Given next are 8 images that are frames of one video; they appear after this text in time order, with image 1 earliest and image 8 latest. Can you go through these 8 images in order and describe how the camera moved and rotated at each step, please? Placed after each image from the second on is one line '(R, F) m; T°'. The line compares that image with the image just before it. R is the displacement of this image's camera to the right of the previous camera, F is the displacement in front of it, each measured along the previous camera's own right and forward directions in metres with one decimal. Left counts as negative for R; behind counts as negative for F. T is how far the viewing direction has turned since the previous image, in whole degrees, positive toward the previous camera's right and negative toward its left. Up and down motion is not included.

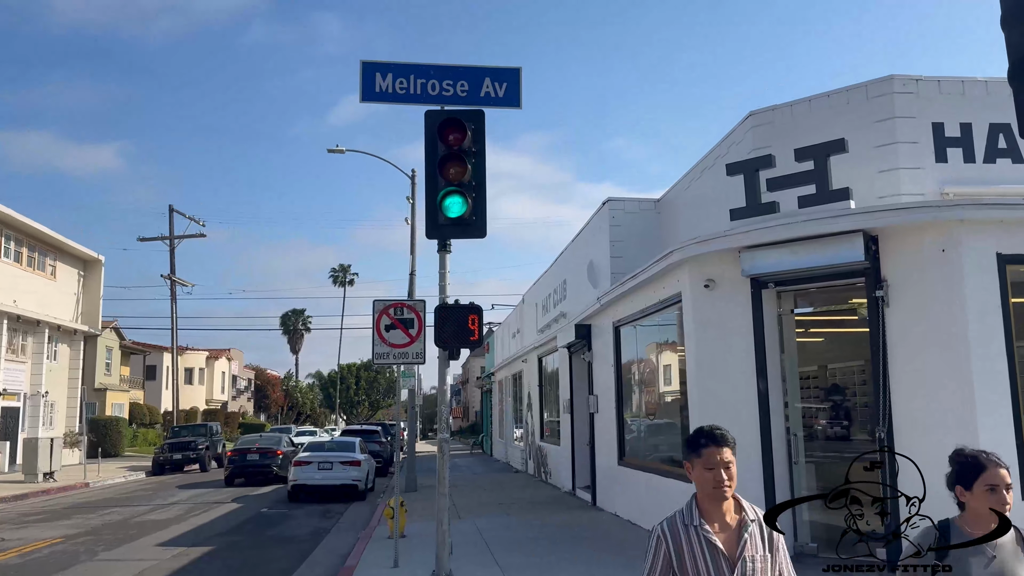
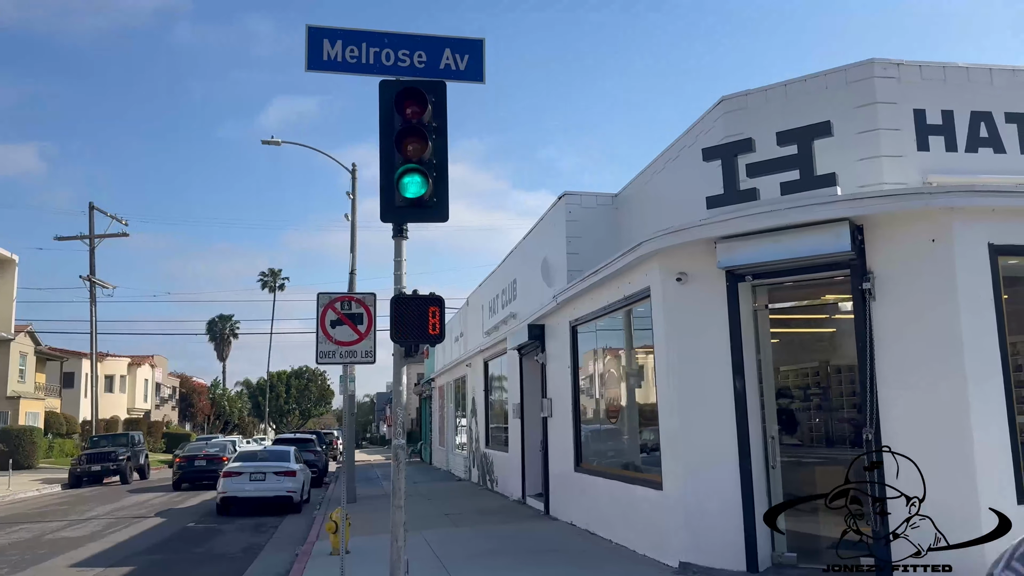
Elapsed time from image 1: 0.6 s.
(-0.2, +0.6) m; +5°
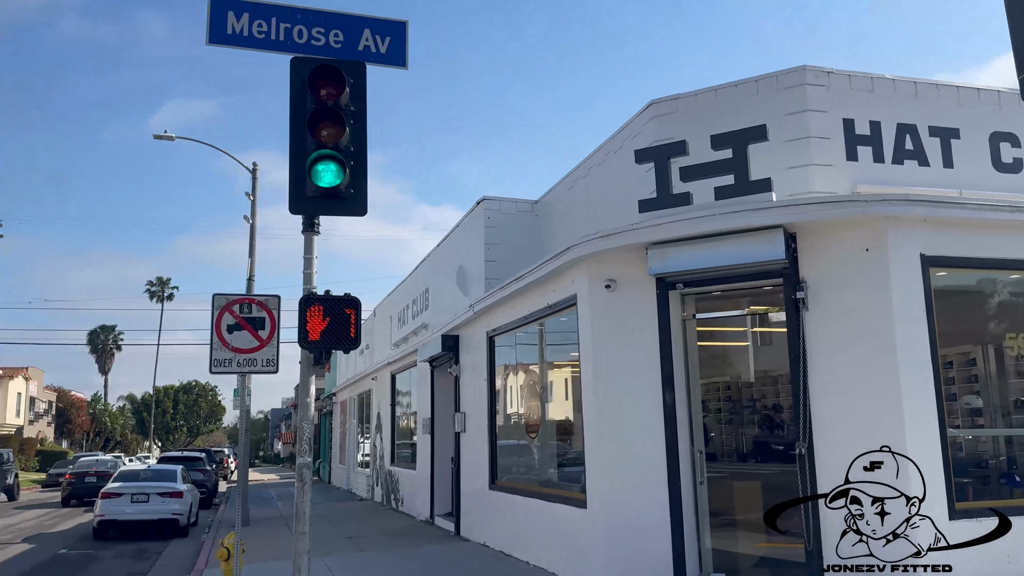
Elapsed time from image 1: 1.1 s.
(-0.1, +0.4) m; +7°
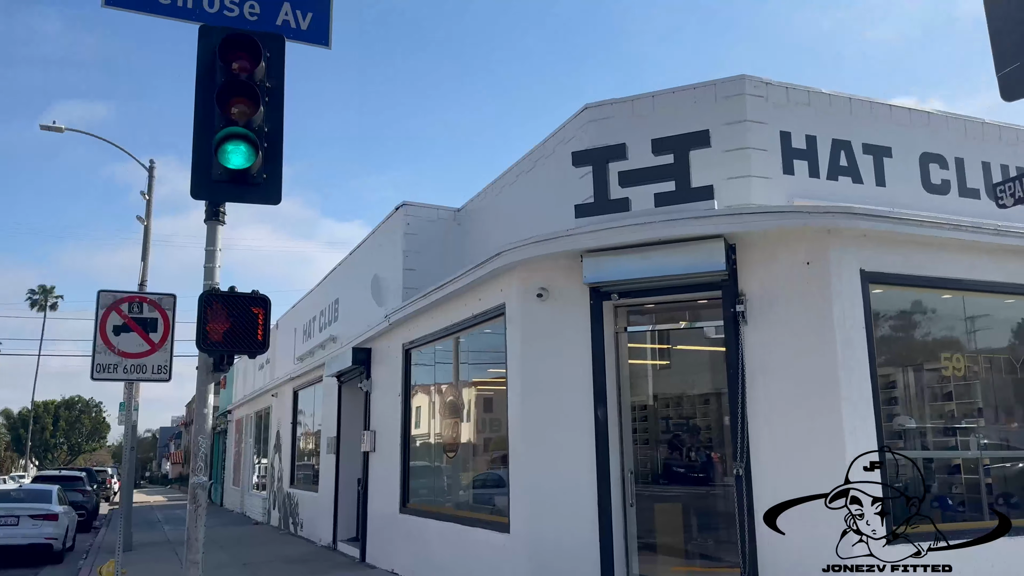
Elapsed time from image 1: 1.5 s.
(-0.1, +0.4) m; +6°
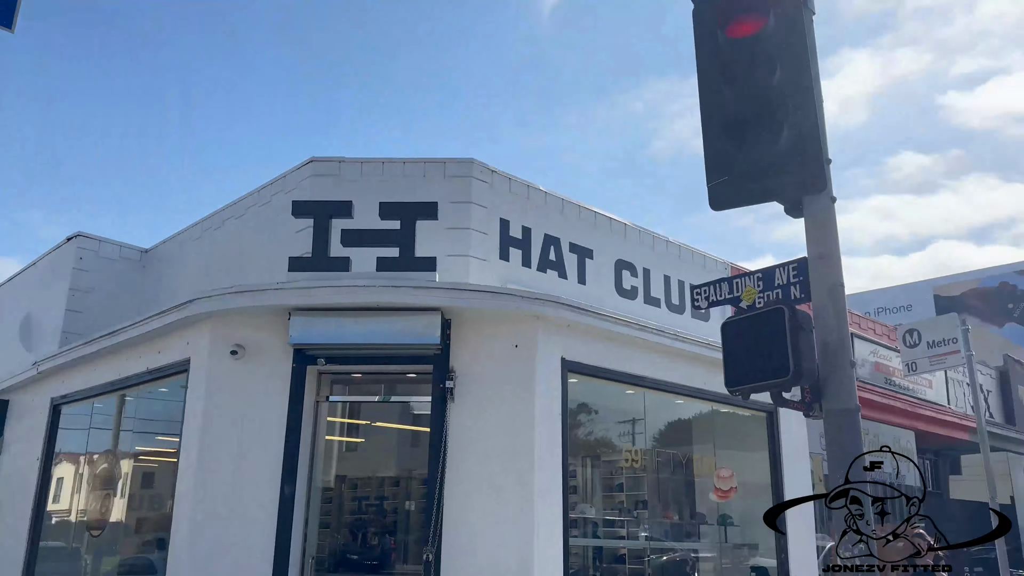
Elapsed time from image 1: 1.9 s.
(-0.1, +0.3) m; +21°
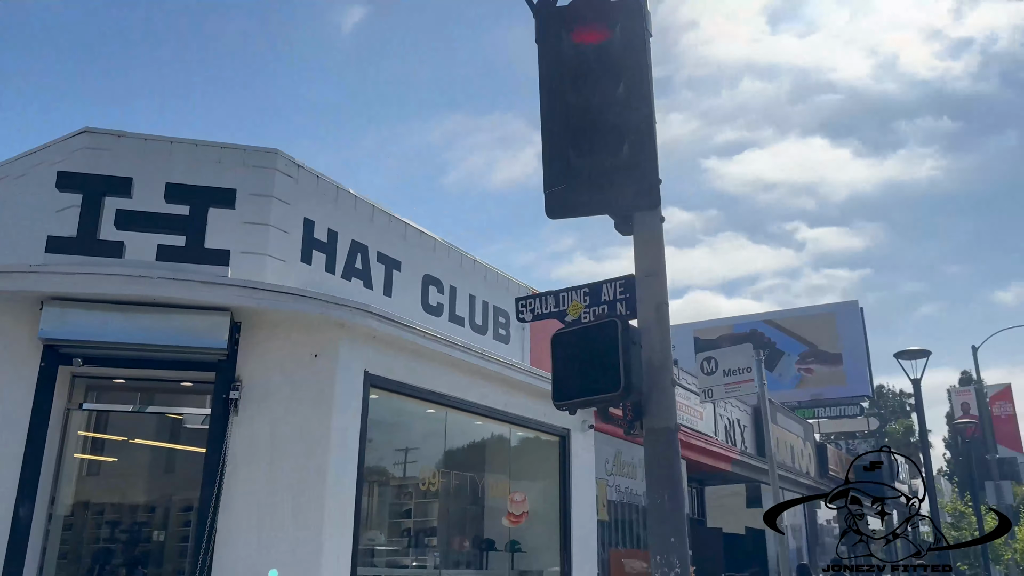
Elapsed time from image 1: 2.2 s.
(-0.1, +0.3) m; +15°
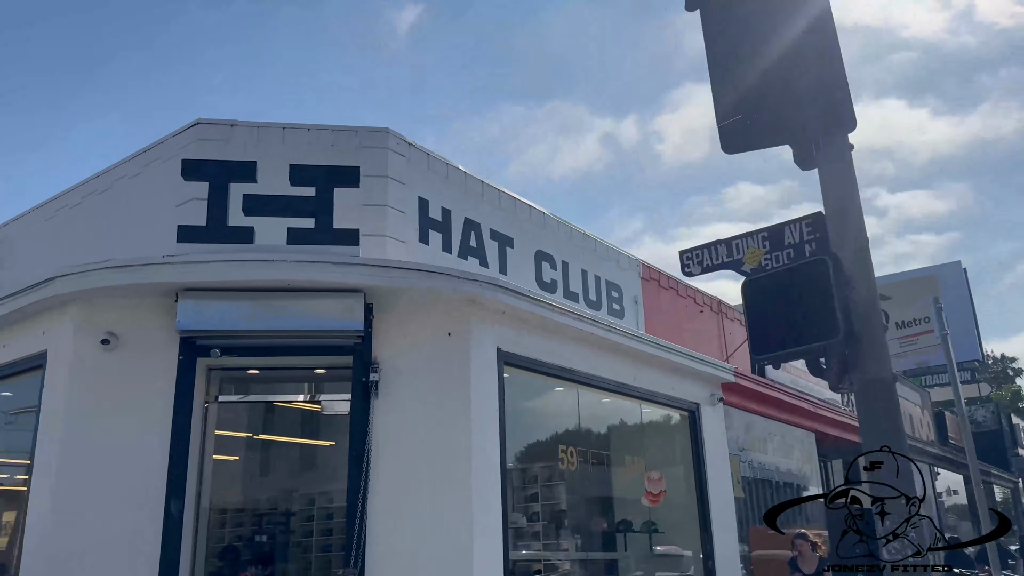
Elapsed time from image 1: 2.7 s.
(-0.4, +0.2) m; -5°
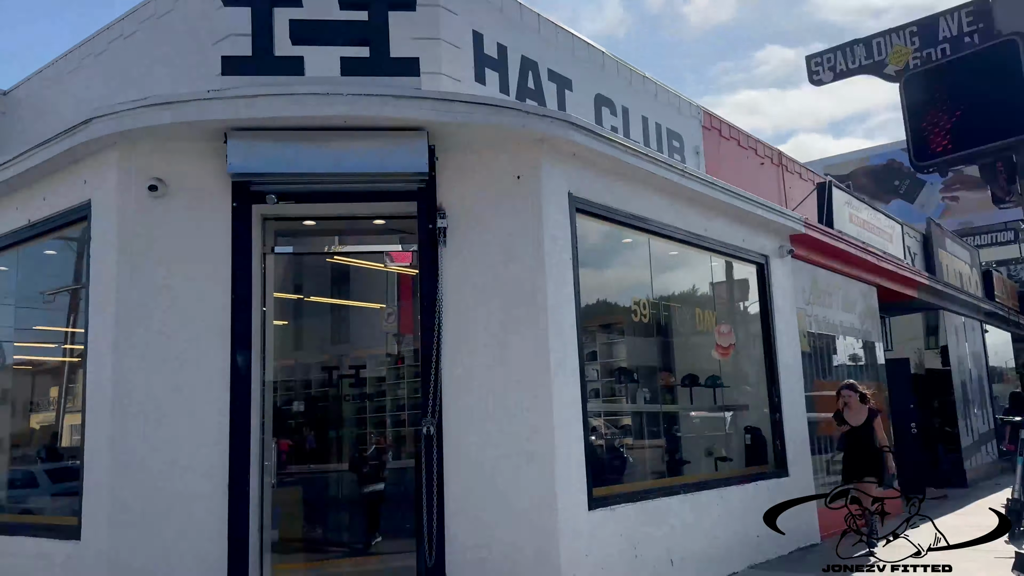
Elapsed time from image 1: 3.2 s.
(-0.3, +0.3) m; -1°
